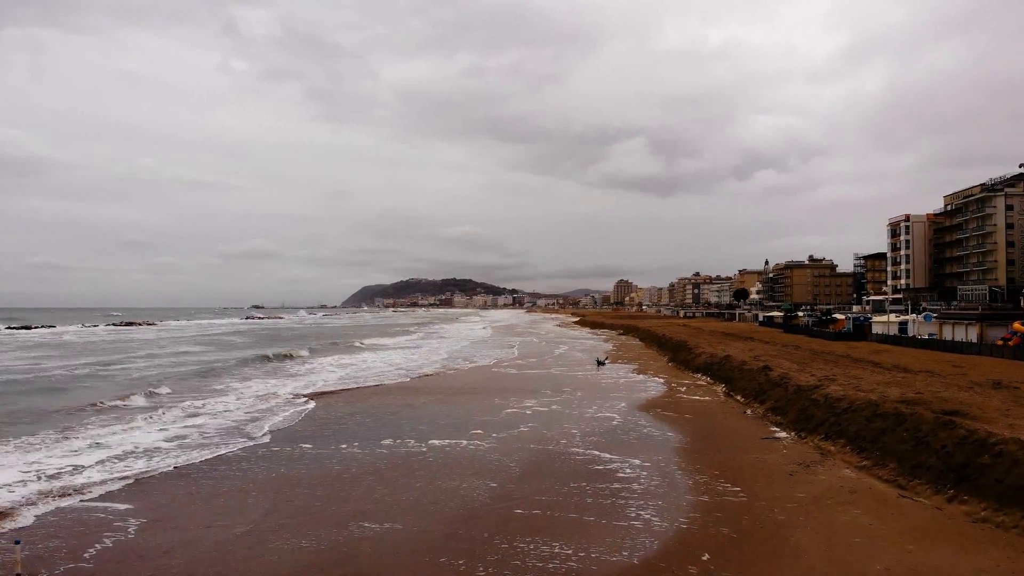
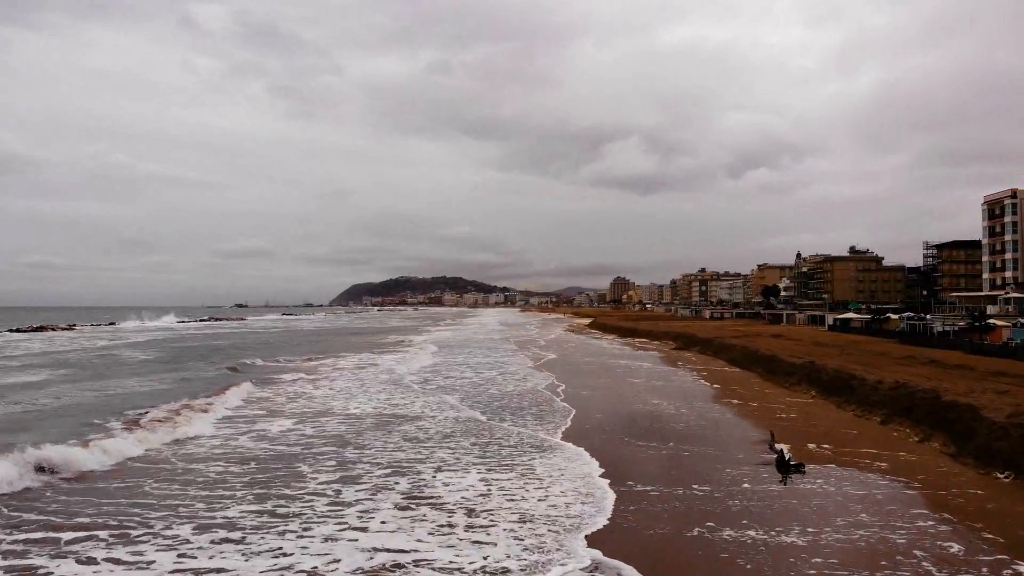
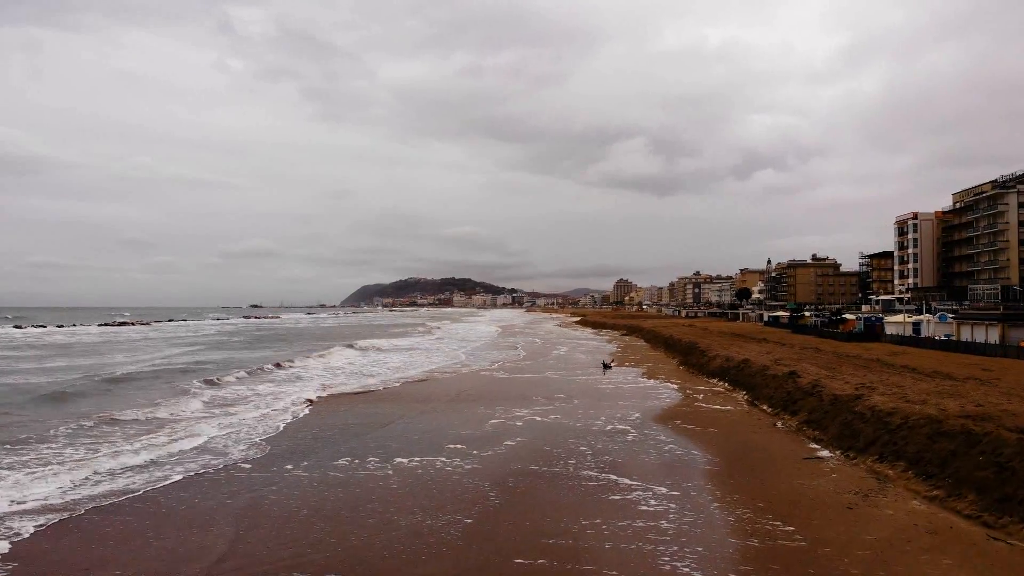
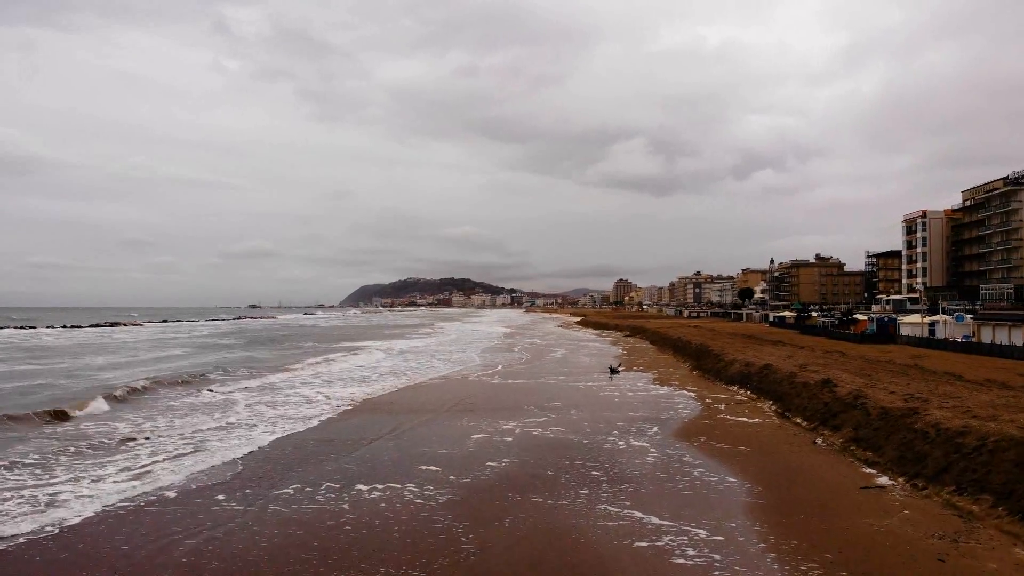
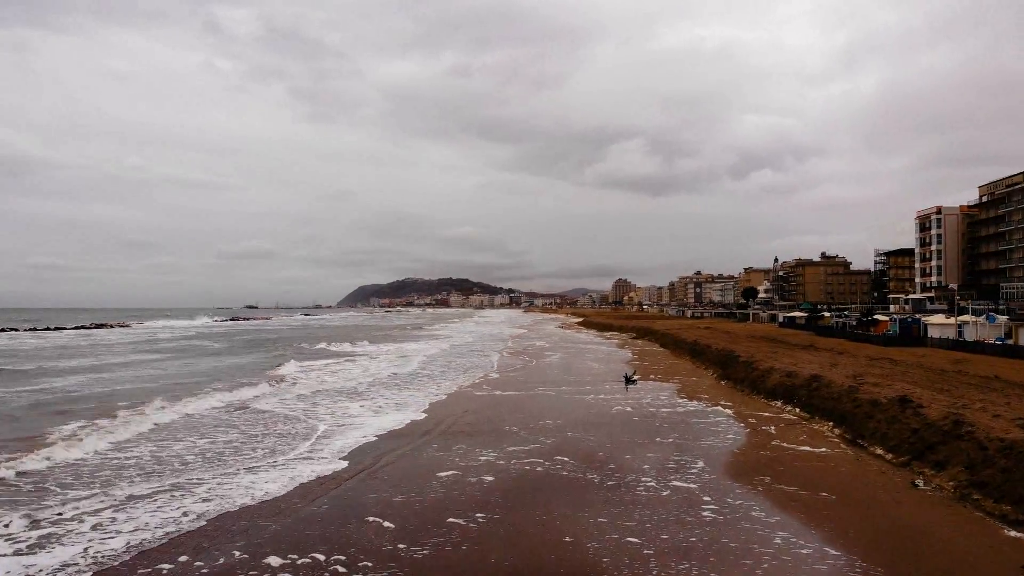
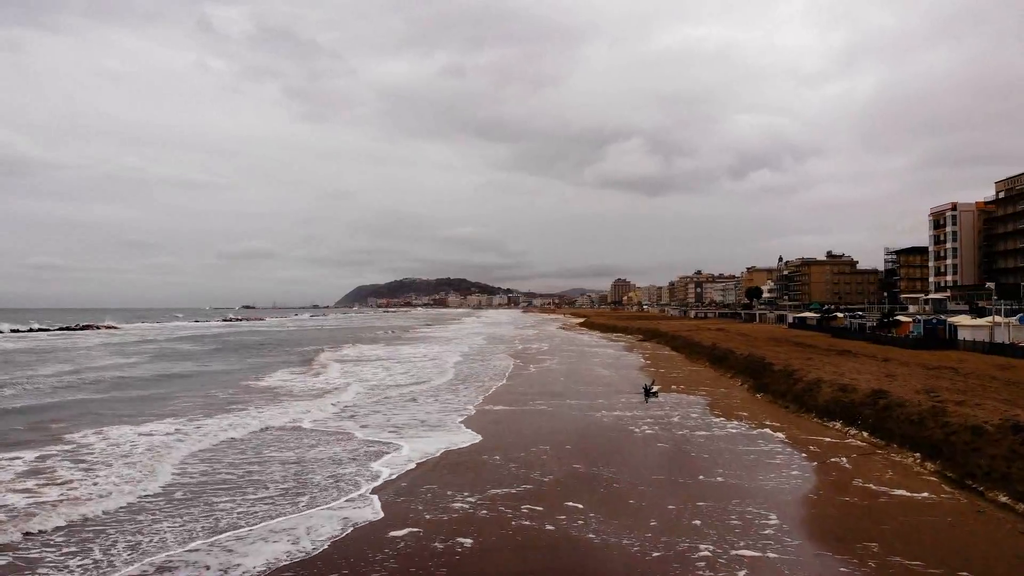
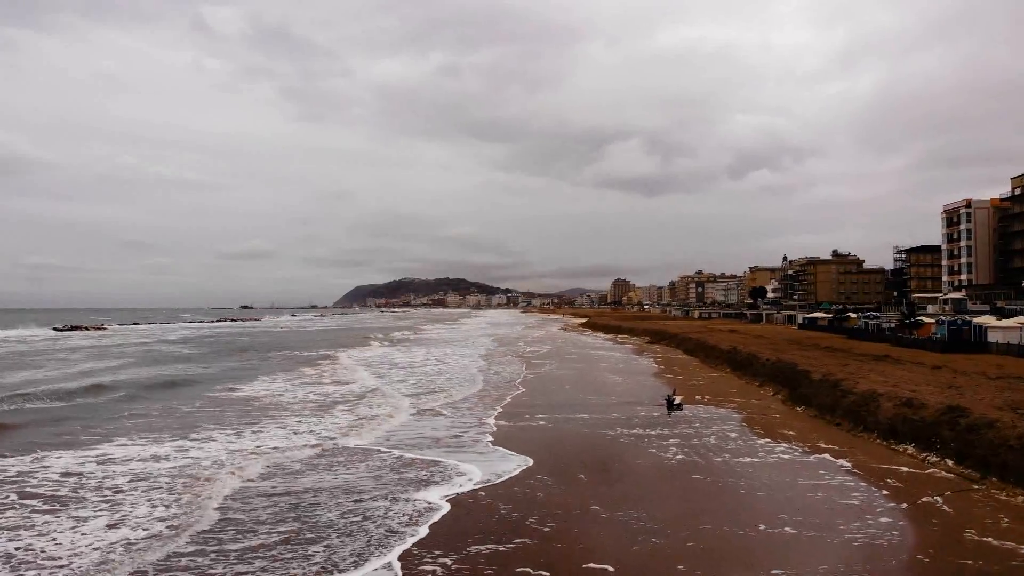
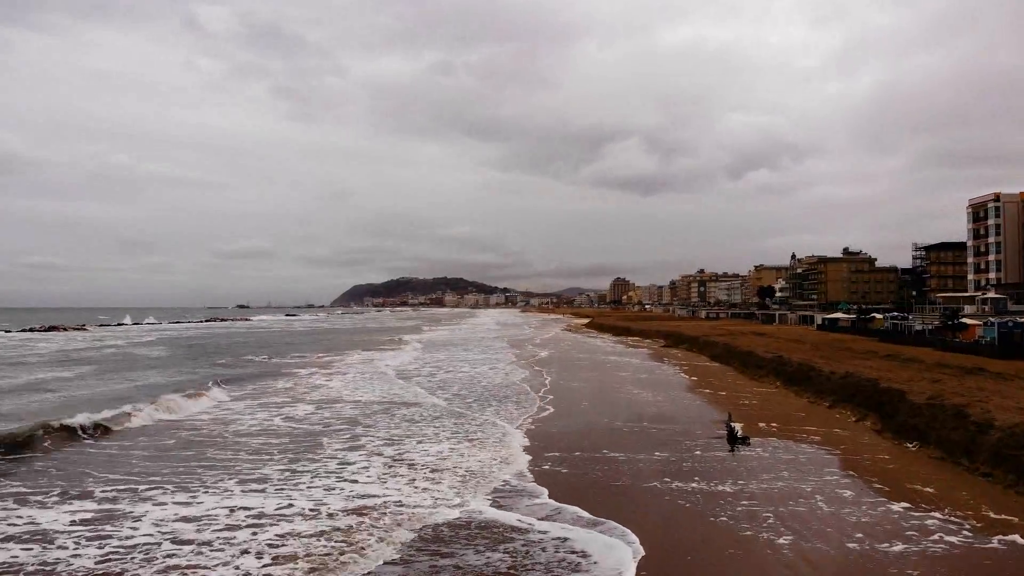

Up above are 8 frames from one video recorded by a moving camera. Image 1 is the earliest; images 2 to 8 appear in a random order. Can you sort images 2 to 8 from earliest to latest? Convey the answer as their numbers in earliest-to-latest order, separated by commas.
3, 4, 5, 6, 7, 8, 2
